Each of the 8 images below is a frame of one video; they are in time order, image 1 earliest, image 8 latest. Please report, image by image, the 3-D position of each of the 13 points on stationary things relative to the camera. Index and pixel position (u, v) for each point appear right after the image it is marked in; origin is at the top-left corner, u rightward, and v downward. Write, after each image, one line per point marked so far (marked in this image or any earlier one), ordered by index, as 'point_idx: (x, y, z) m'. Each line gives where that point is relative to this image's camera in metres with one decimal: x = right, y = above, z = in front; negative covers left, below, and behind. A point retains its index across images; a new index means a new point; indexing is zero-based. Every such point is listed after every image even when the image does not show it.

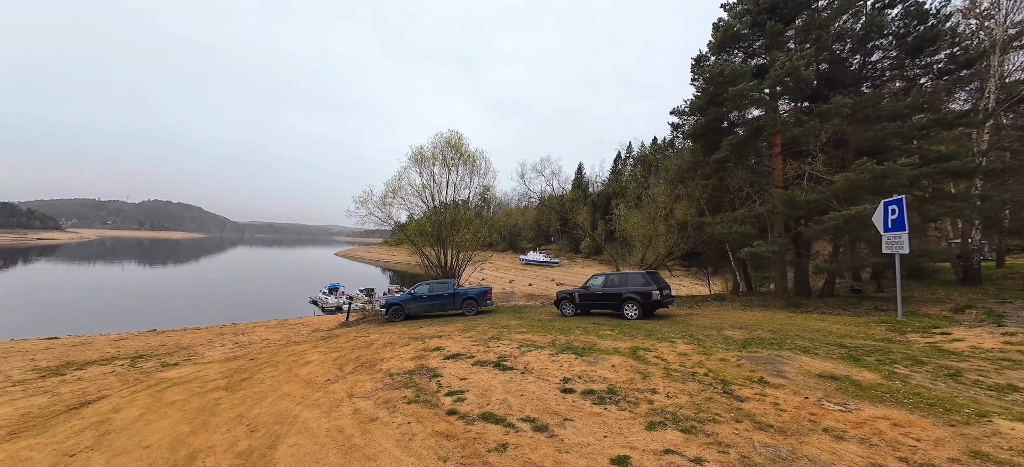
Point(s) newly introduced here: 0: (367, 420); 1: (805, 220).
0: (-1.4, -1.8, +3.6) m
1: (+8.0, +0.4, +10.0) m
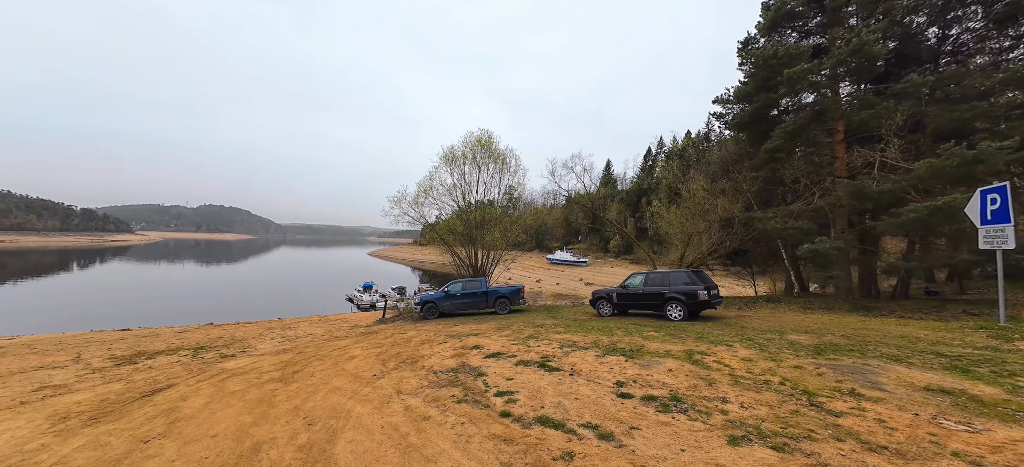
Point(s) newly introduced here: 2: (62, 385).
0: (-0.9, -1.8, +3.5) m
1: (+9.0, +0.5, +9.2) m
2: (-11.2, -3.7, +9.1) m
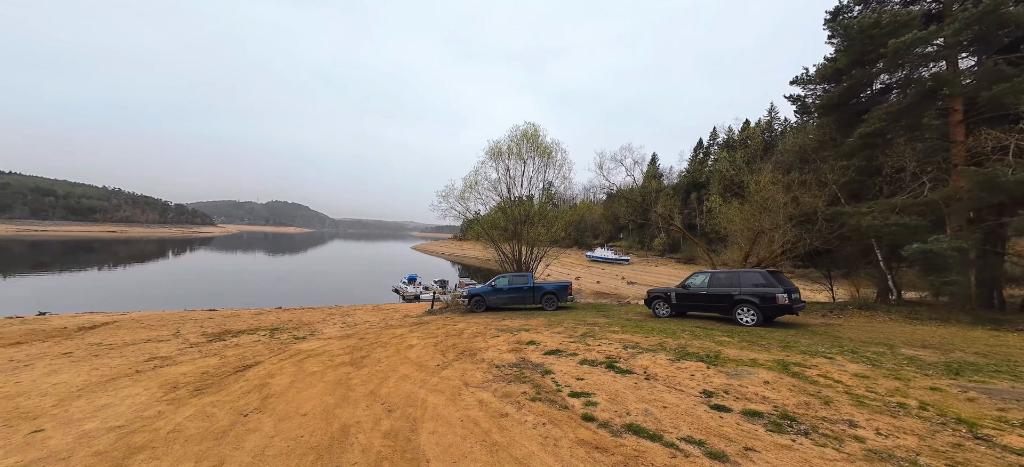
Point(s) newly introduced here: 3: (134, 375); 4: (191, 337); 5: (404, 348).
0: (-0.1, -1.7, +3.5) m
1: (+10.4, +0.5, +7.8) m
2: (-9.7, -3.4, +10.3) m
3: (-8.1, -3.0, +7.9) m
4: (-12.3, -3.9, +14.0) m
5: (-3.2, -3.3, +10.6) m
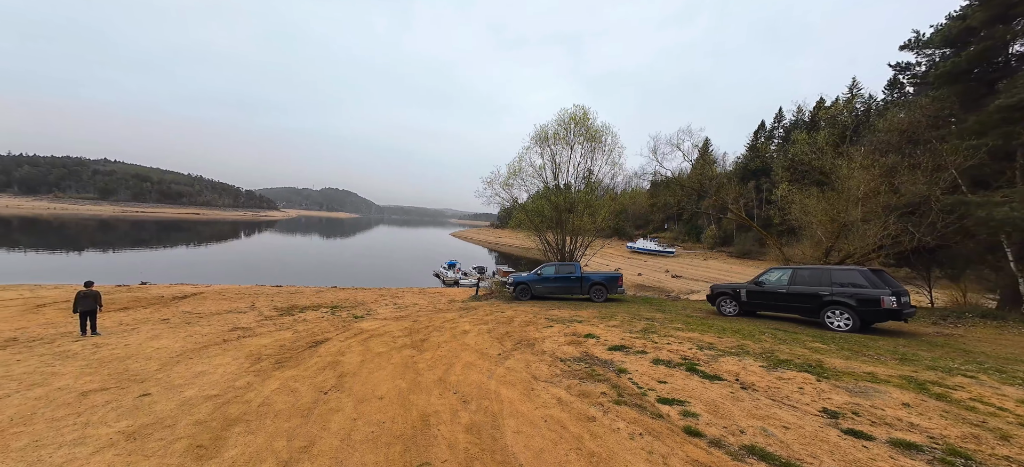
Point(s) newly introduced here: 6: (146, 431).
0: (+0.6, -1.6, +3.2) m
1: (+11.6, +0.5, +6.2) m
2: (-8.1, -2.9, +11.1) m
3: (-6.8, -2.5, +8.5) m
4: (-10.3, -3.1, +15.2) m
5: (-1.6, -2.9, +10.7) m
6: (-3.4, -1.9, +3.4) m
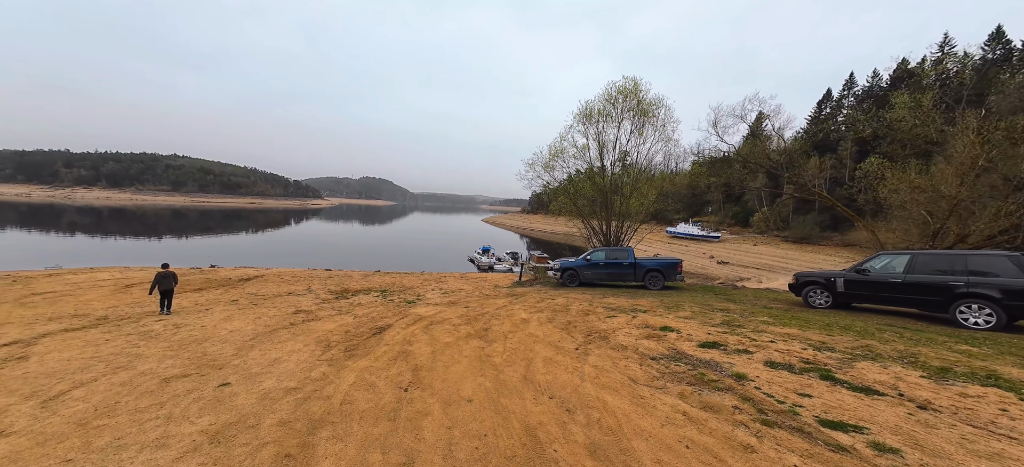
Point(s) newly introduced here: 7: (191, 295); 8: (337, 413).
0: (+1.6, -1.5, +2.6) m
1: (+12.8, +0.8, +4.4) m
2: (-6.3, -2.4, +11.4) m
3: (-5.3, -2.2, +8.6) m
4: (-8.1, -2.5, +15.6) m
5: (+0.1, -2.4, +10.3) m
6: (-2.4, -1.7, +3.2) m
7: (-13.0, -2.5, +14.8) m
8: (-1.7, -1.7, +3.5) m
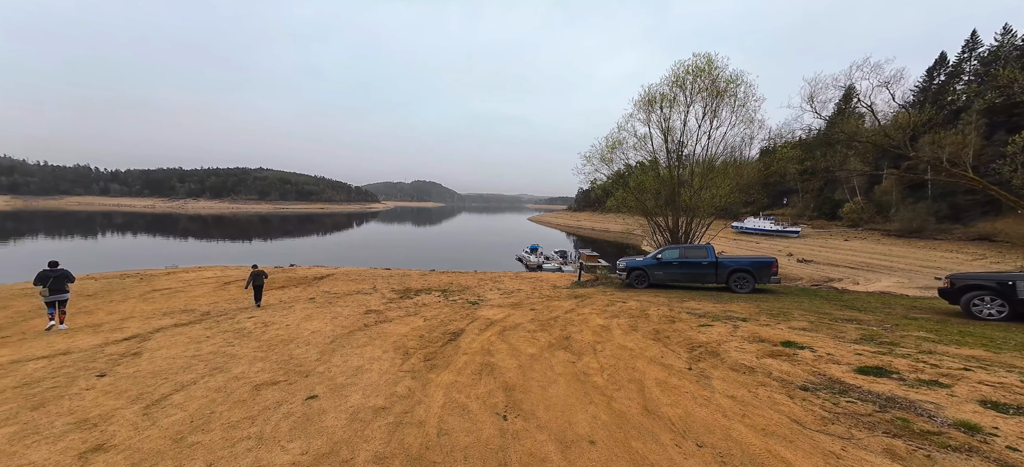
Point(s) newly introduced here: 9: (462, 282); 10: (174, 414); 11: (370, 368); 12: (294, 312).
0: (+2.4, -1.4, +1.6) m
1: (+13.8, +1.0, +1.7) m
2: (-4.1, -2.5, +11.4) m
3: (-3.4, -2.2, +8.5) m
4: (-5.2, -2.6, +15.8) m
5: (+2.1, -2.4, +9.4) m
6: (-1.4, -1.7, +2.8) m
7: (-10.1, -2.6, +15.8) m
8: (-0.6, -1.7, +3.0) m
9: (-2.5, -2.7, +19.8) m
10: (-3.9, -2.1, +4.2) m
11: (-2.1, -2.0, +5.4) m
12: (-6.7, -2.5, +11.4) m
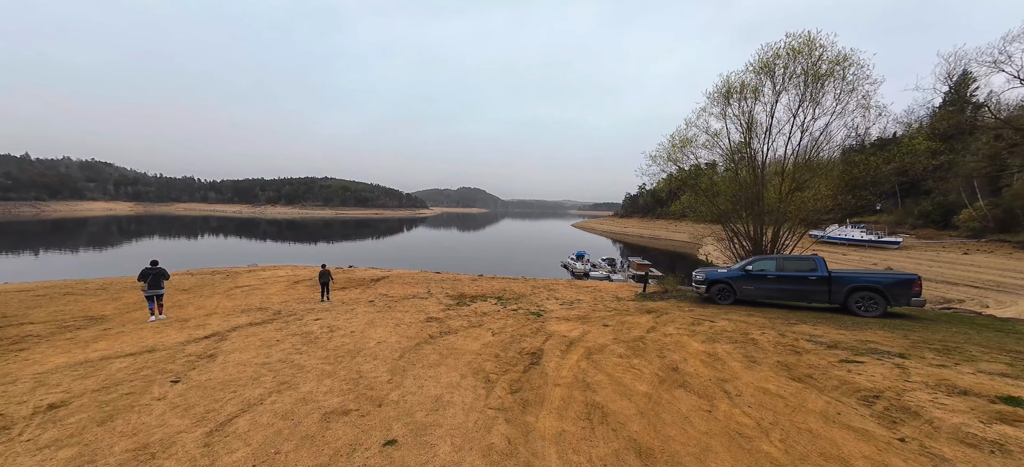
0: (+3.2, -1.5, 0.0) m
1: (+14.5, +0.8, -1.4) m
2: (-1.8, -2.6, +10.7) m
3: (-1.6, -2.3, +7.7) m
4: (-2.4, -2.8, +15.2) m
5: (+4.0, -2.6, +7.8) m
6: (-0.4, -1.7, +1.7) m
7: (-7.2, -2.7, +15.8) m
8: (+0.4, -1.8, +1.8) m
9: (+0.9, -2.9, +18.7) m
10: (-2.7, -2.1, +3.5) m
11: (-0.7, -2.0, +4.4) m
12: (-4.5, -2.5, +11.0) m
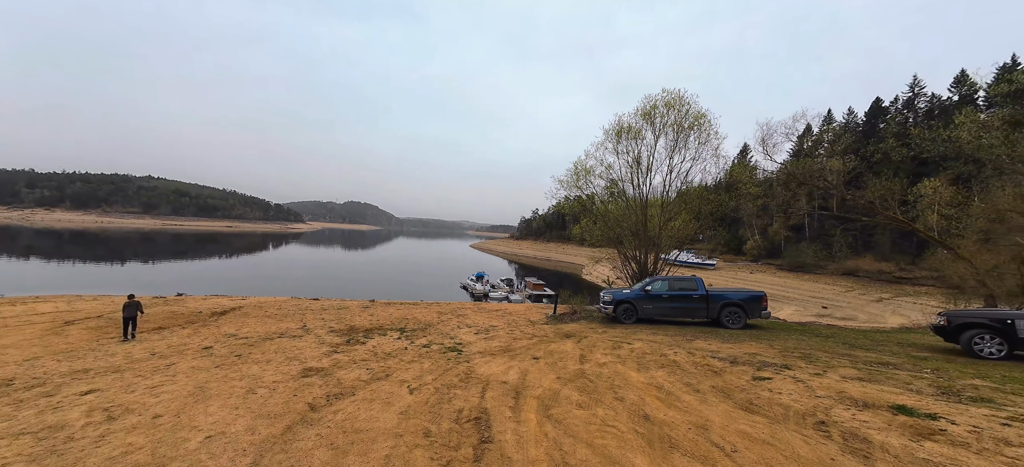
0: (+4.3, -1.5, -0.6) m
1: (+15.5, +0.5, +1.9) m
2: (-3.9, -2.9, +7.8) m
3: (-2.8, -2.5, +5.1) m
4: (-5.9, -3.3, +11.9) m
5: (+2.5, -2.9, +7.0) m
6: (+0.3, -1.7, -0.1) m
7: (-10.7, -3.2, +10.9) m
8: (+1.0, -1.7, +0.2) m
9: (-4.0, -3.8, +16.3) m
10: (-2.4, -2.1, +0.8) m
11: (-0.9, -2.1, +2.3) m
12: (-6.5, -2.9, +7.3) m
